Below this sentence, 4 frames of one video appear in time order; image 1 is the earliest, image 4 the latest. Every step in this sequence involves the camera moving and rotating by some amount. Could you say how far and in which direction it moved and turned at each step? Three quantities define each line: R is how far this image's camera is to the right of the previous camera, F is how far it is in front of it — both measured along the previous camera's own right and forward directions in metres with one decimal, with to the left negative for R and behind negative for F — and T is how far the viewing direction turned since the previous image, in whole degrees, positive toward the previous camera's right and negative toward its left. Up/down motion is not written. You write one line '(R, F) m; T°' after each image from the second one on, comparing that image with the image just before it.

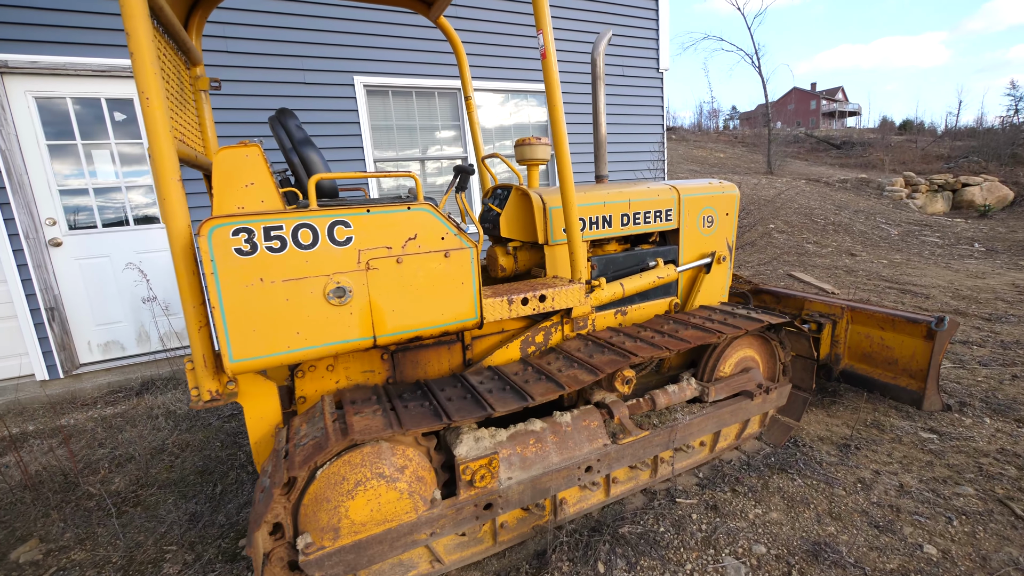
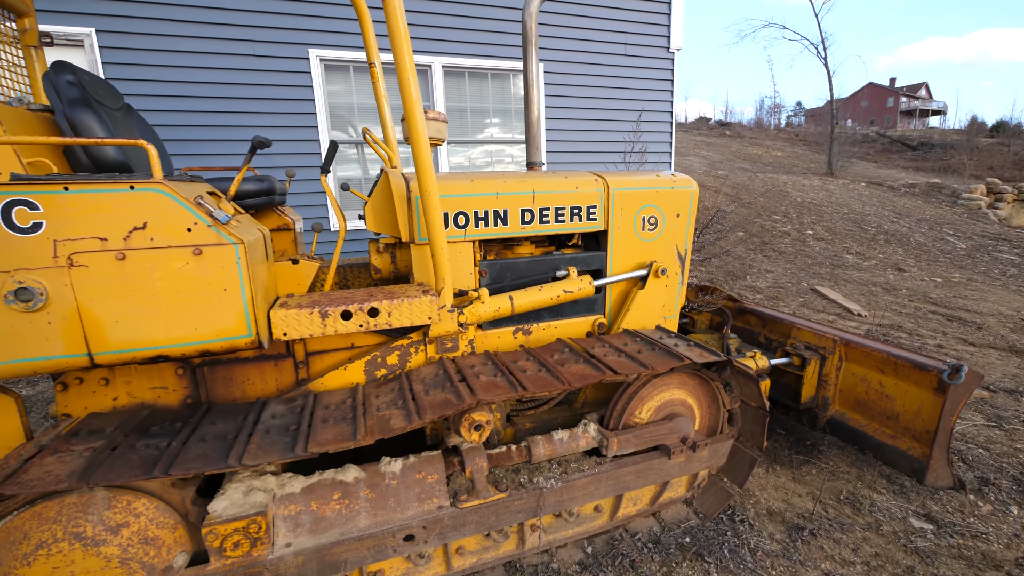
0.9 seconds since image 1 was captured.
(+0.9, +0.6) m; -5°
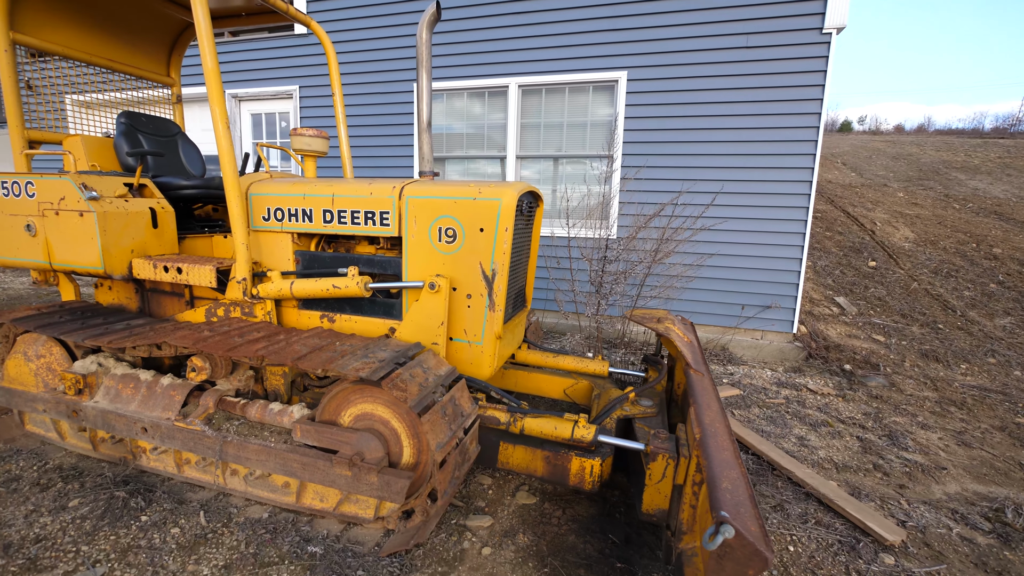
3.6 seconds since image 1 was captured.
(+2.4, +0.8) m; -34°
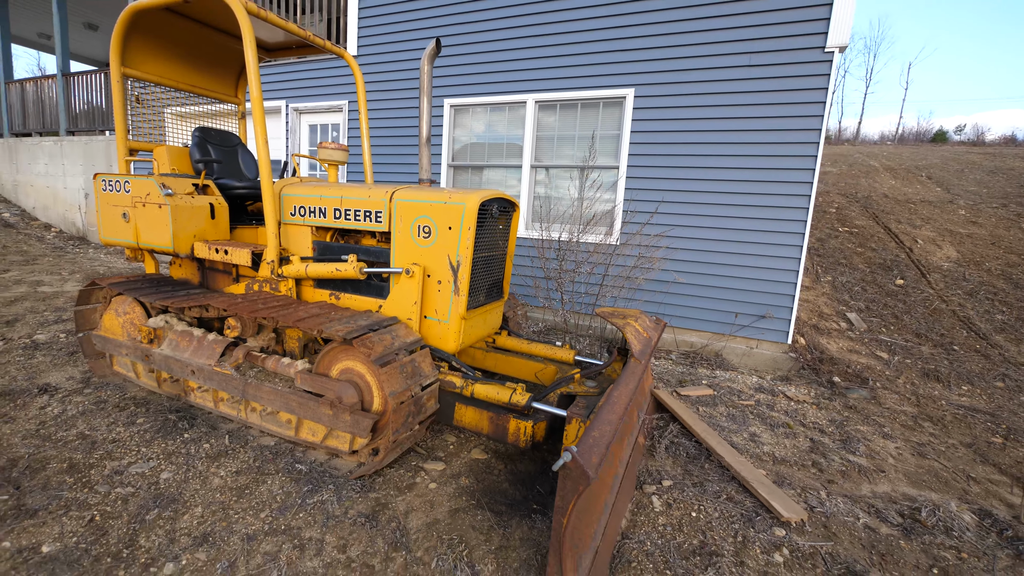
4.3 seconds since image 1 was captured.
(+0.6, -0.4) m; -7°
